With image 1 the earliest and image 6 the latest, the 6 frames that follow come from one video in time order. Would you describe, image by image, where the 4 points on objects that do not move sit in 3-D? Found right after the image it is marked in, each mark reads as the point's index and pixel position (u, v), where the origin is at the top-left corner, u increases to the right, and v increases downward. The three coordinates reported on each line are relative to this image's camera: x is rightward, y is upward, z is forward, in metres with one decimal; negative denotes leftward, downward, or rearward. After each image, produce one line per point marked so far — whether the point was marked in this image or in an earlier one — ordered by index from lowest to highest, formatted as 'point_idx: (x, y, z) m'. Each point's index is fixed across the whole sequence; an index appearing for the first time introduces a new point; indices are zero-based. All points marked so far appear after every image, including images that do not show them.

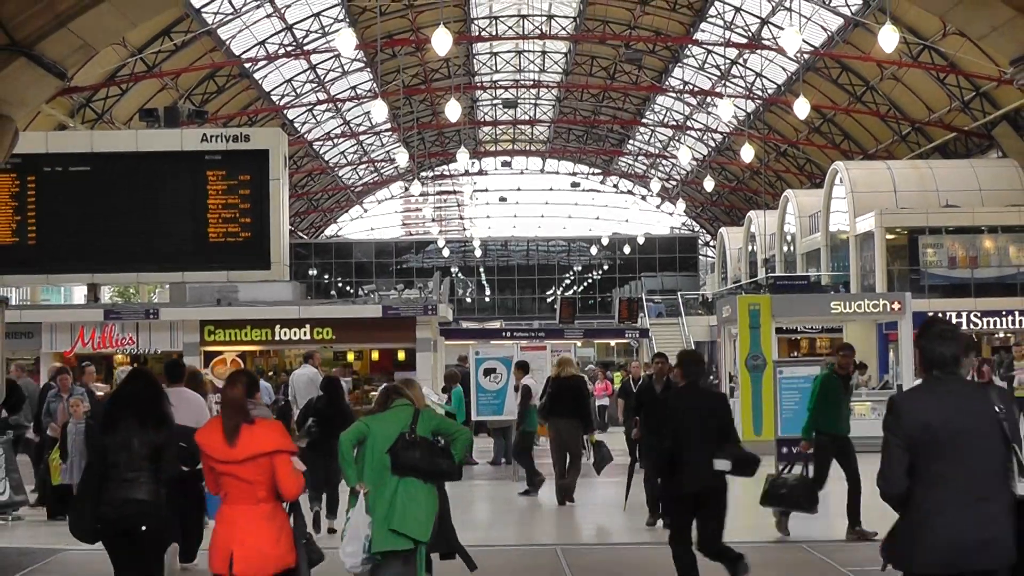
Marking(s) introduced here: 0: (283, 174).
0: (-1.6, +0.8, +10.3) m
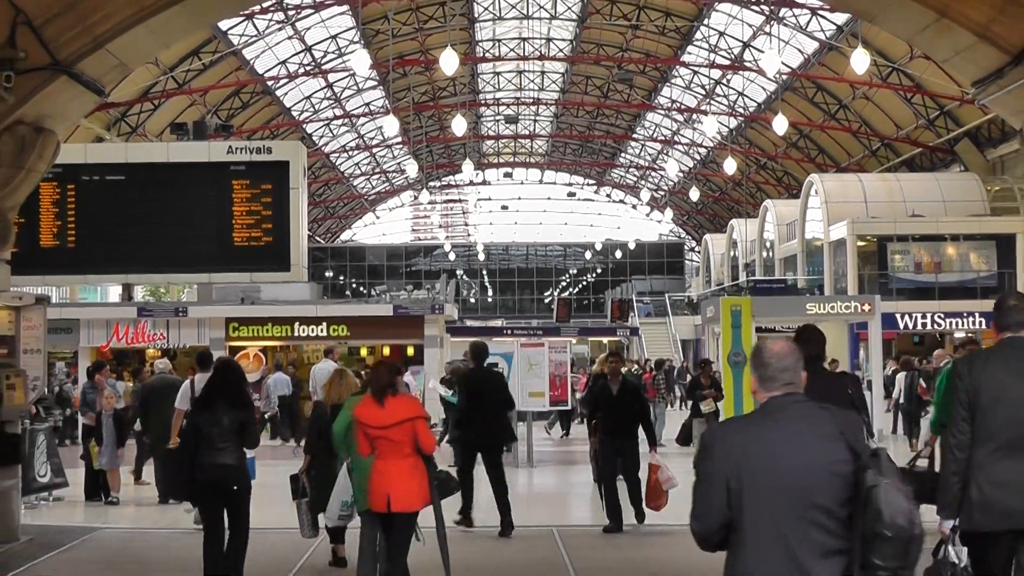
0: (-1.5, +0.8, +11.0) m
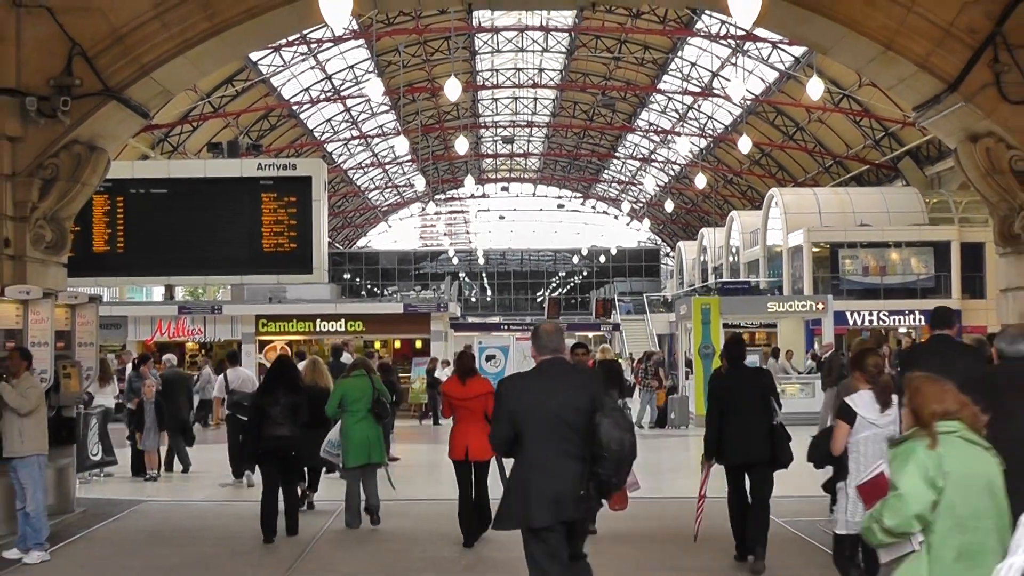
0: (-1.5, +0.7, +12.1) m
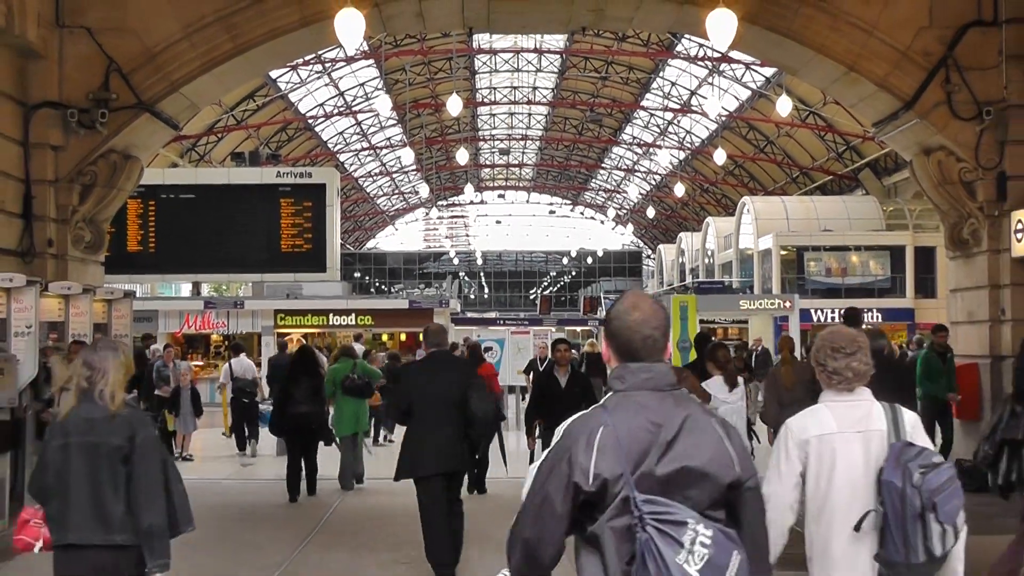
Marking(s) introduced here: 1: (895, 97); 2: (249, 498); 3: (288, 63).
0: (-1.5, +0.8, +13.1) m
1: (+2.5, +1.3, +9.9) m
2: (-1.8, -1.5, +10.2) m
3: (-1.6, +1.6, +10.7) m
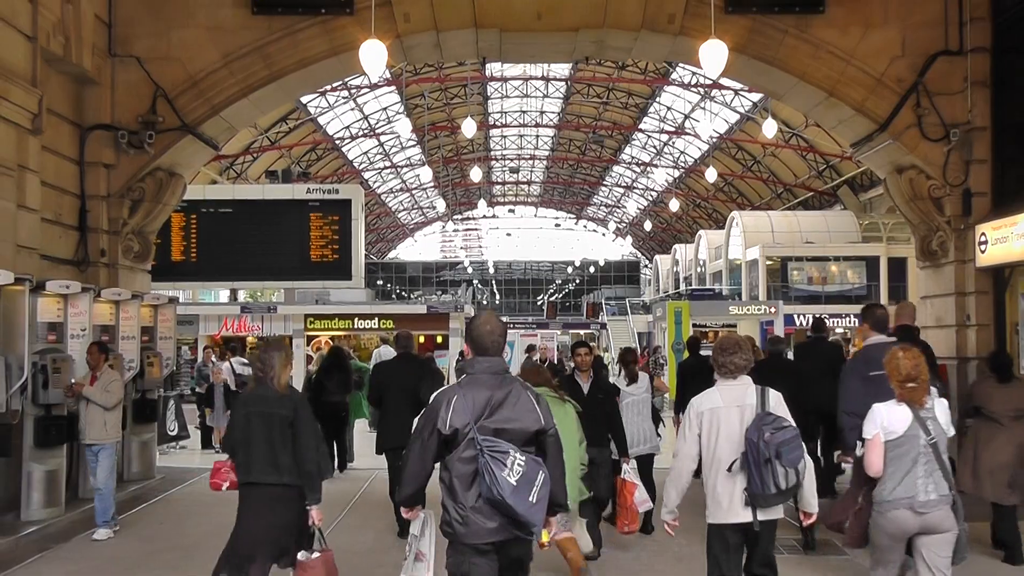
0: (-1.4, +0.7, +14.1) m
1: (+2.6, +1.2, +10.8) m
2: (-1.8, -1.5, +11.2) m
3: (-1.5, +1.6, +11.7) m
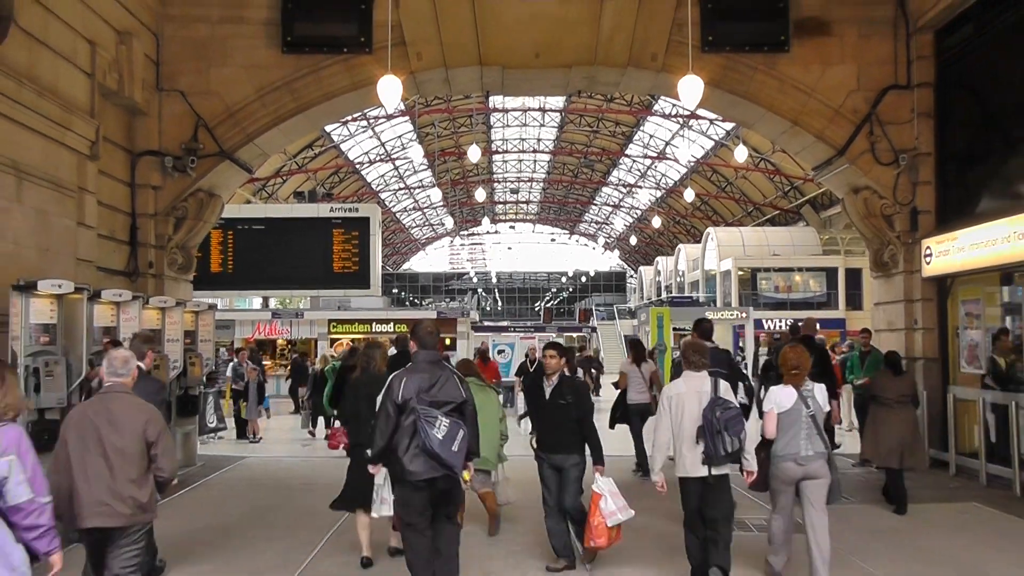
0: (-1.3, +0.6, +15.5) m
1: (+2.6, +1.2, +12.2) m
2: (-1.8, -1.6, +12.6) m
3: (-1.5, +1.5, +13.1) m
